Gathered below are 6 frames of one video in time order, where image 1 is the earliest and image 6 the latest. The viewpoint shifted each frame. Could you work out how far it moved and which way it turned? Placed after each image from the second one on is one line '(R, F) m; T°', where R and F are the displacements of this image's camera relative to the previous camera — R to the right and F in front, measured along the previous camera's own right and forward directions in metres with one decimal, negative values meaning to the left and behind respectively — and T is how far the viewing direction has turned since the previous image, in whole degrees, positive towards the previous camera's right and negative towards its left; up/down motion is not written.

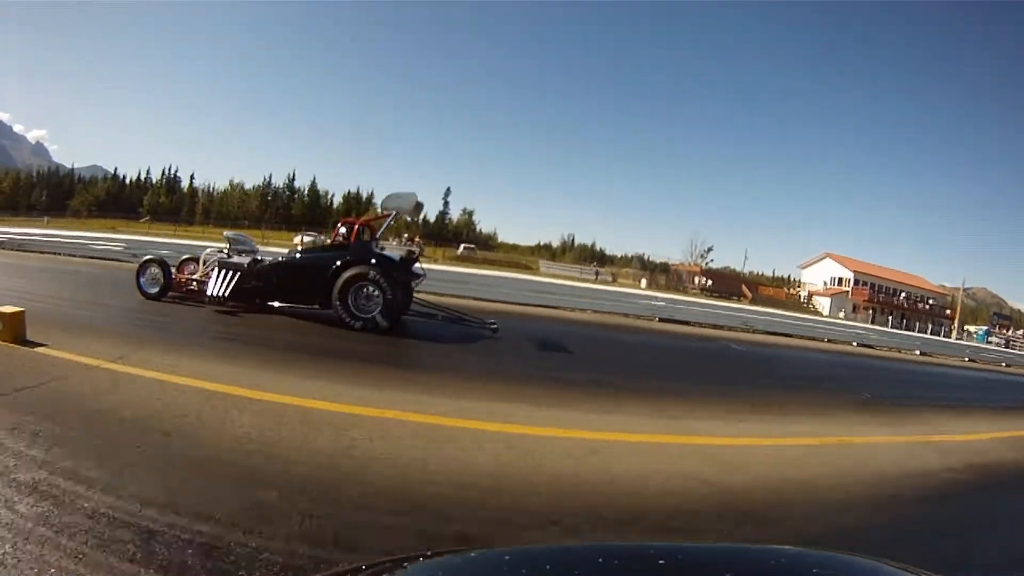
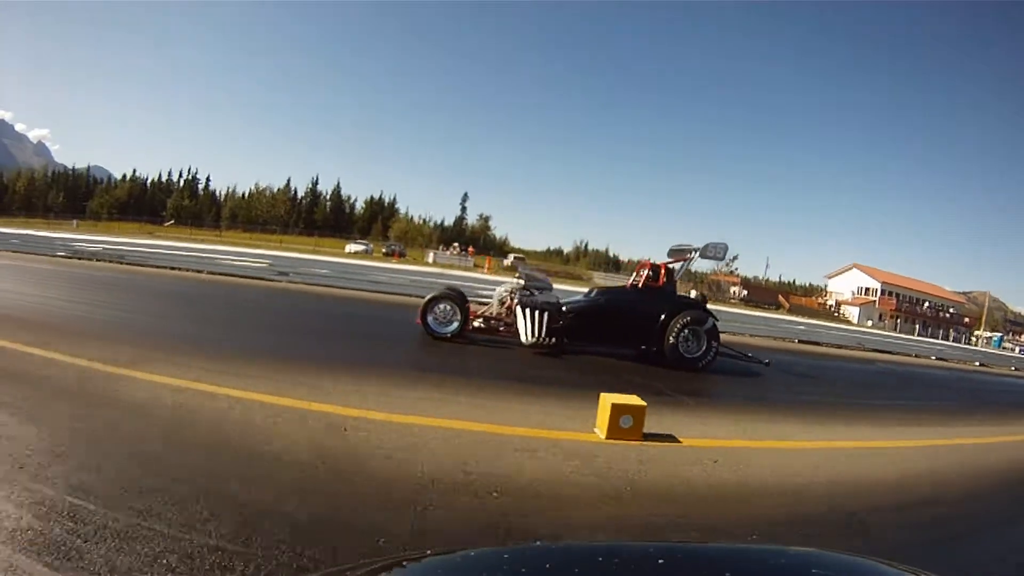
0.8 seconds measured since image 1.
(-2.4, +0.1) m; -1°
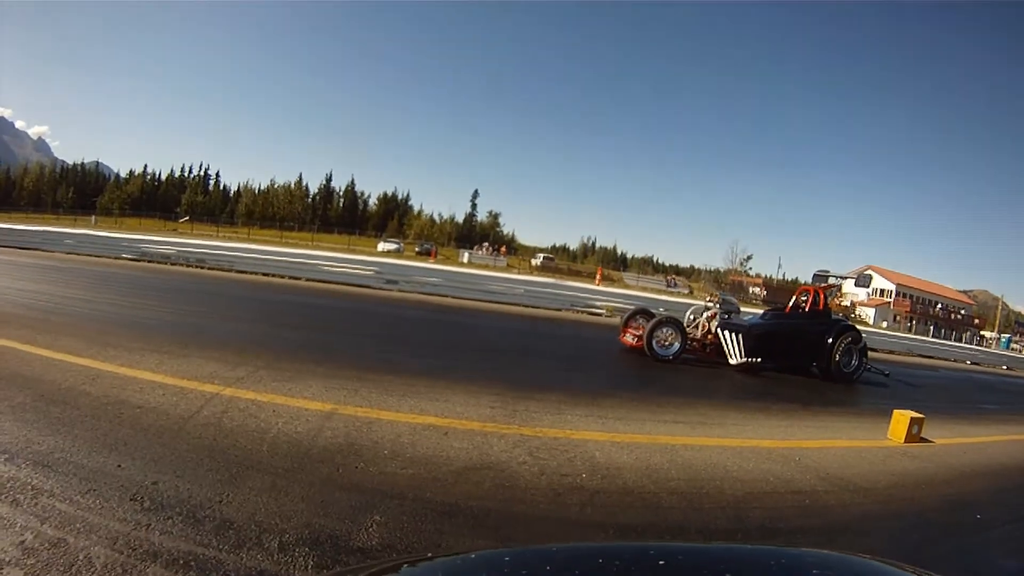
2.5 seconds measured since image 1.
(-1.8, -0.7) m; 0°
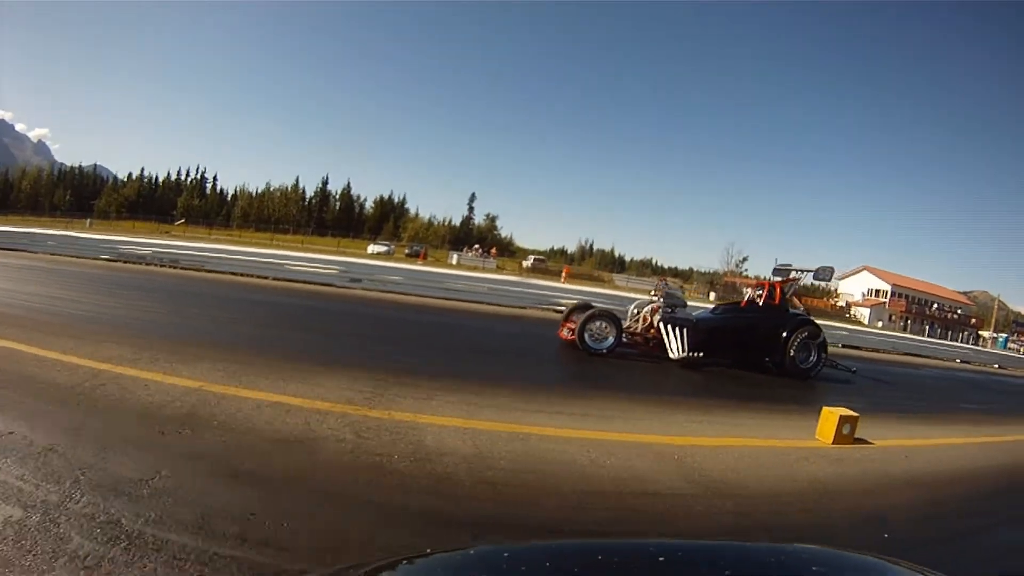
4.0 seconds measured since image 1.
(+0.6, +0.3) m; 0°
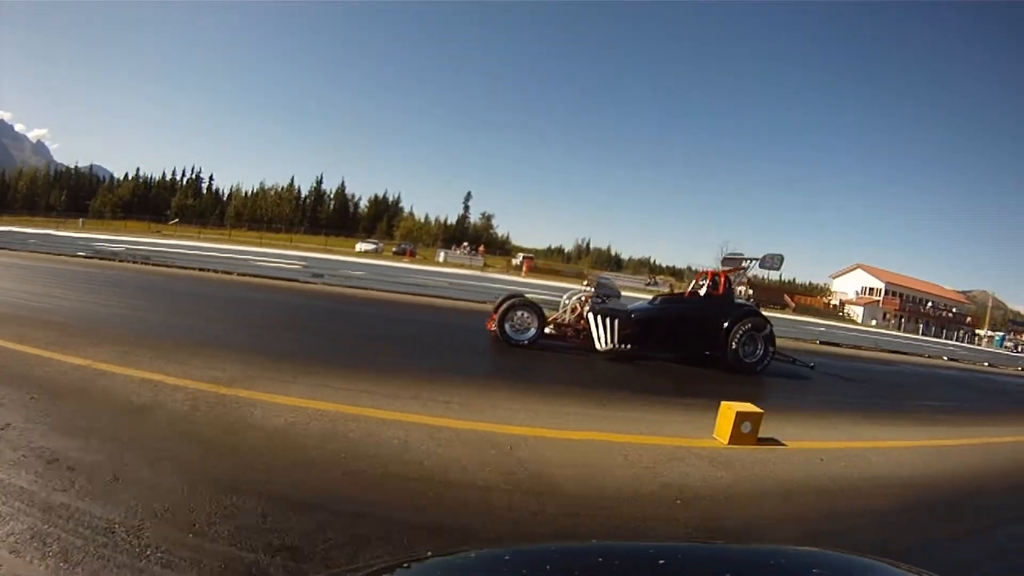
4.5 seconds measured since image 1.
(+0.6, +0.2) m; 0°
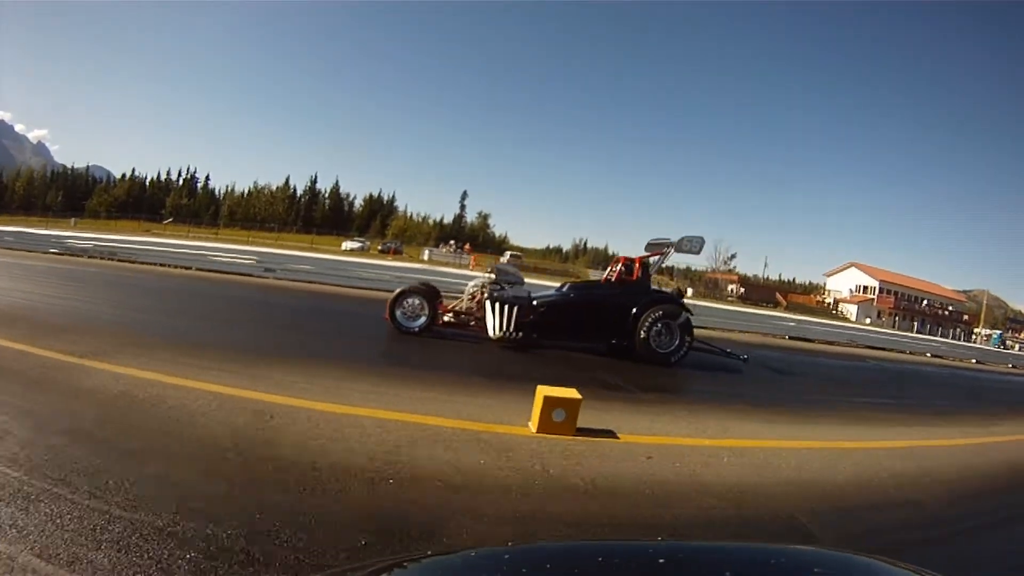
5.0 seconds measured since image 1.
(+0.8, +0.2) m; 0°
